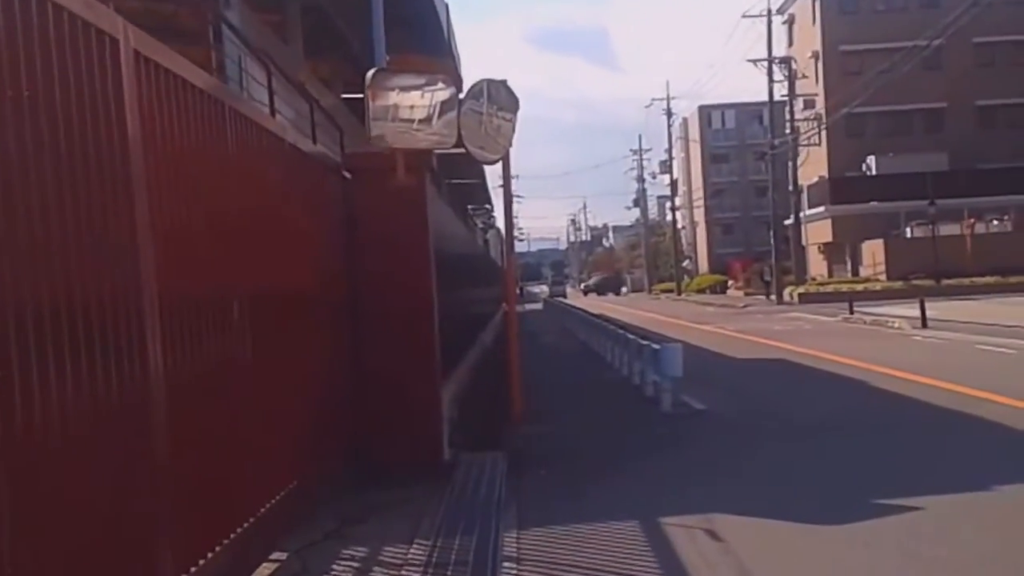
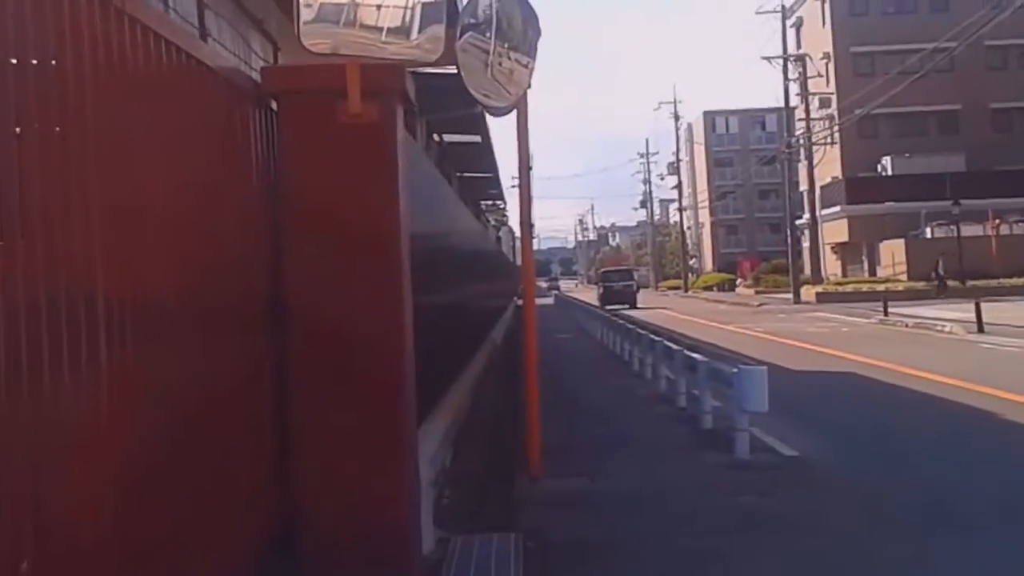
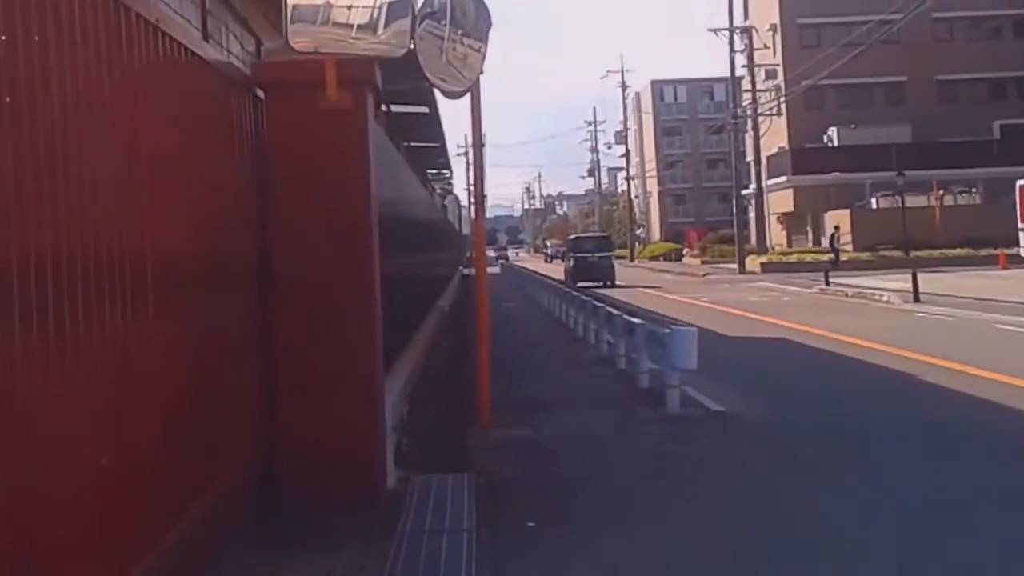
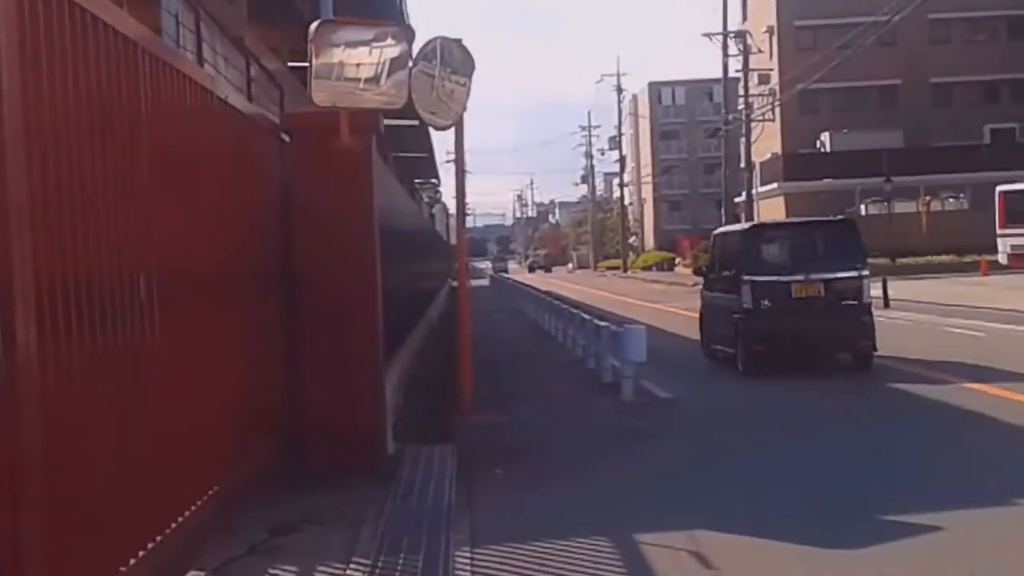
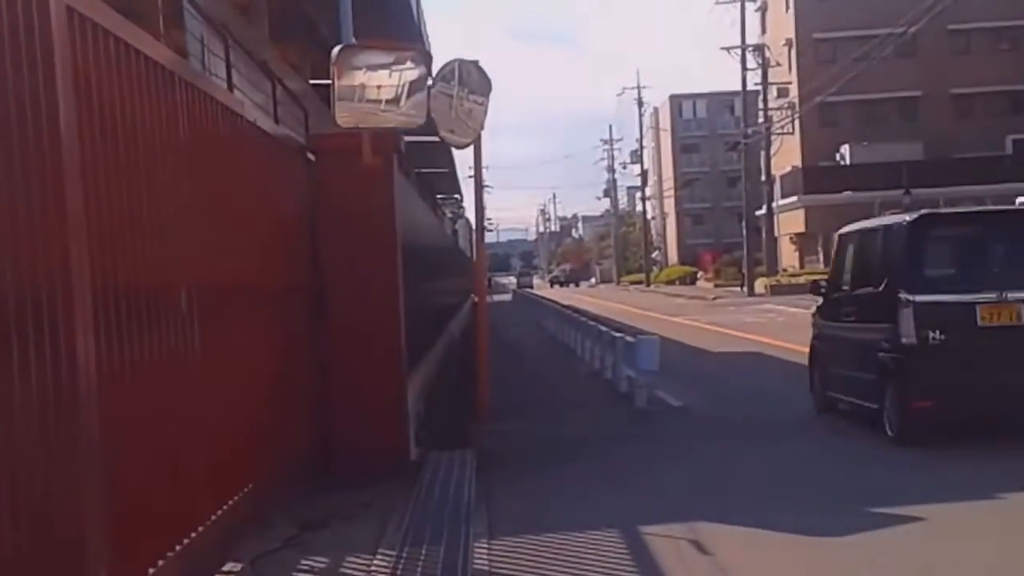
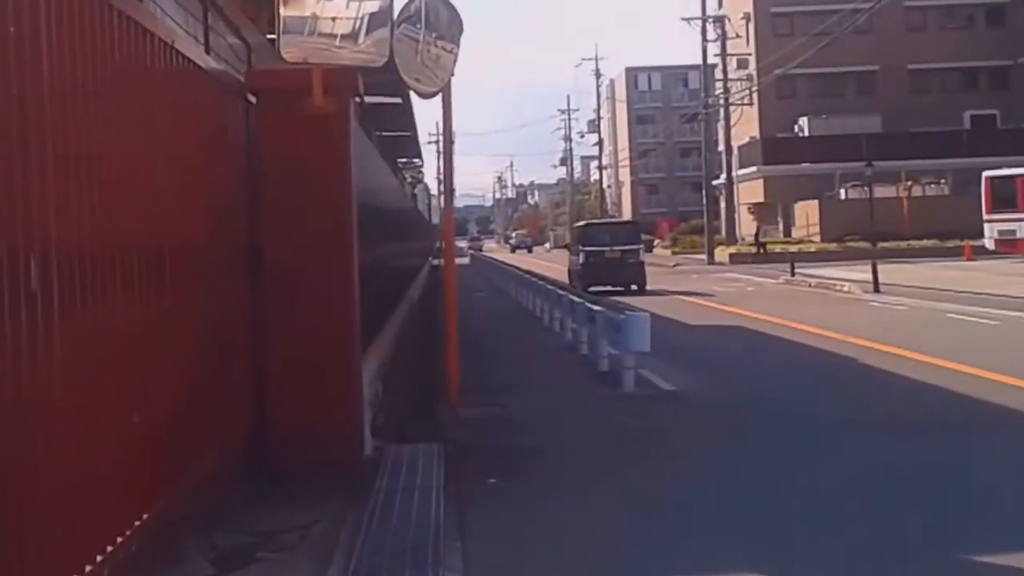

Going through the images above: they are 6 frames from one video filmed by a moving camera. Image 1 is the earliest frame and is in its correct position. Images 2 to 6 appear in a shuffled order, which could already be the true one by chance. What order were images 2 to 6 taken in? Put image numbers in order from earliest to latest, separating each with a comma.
5, 4, 6, 3, 2
